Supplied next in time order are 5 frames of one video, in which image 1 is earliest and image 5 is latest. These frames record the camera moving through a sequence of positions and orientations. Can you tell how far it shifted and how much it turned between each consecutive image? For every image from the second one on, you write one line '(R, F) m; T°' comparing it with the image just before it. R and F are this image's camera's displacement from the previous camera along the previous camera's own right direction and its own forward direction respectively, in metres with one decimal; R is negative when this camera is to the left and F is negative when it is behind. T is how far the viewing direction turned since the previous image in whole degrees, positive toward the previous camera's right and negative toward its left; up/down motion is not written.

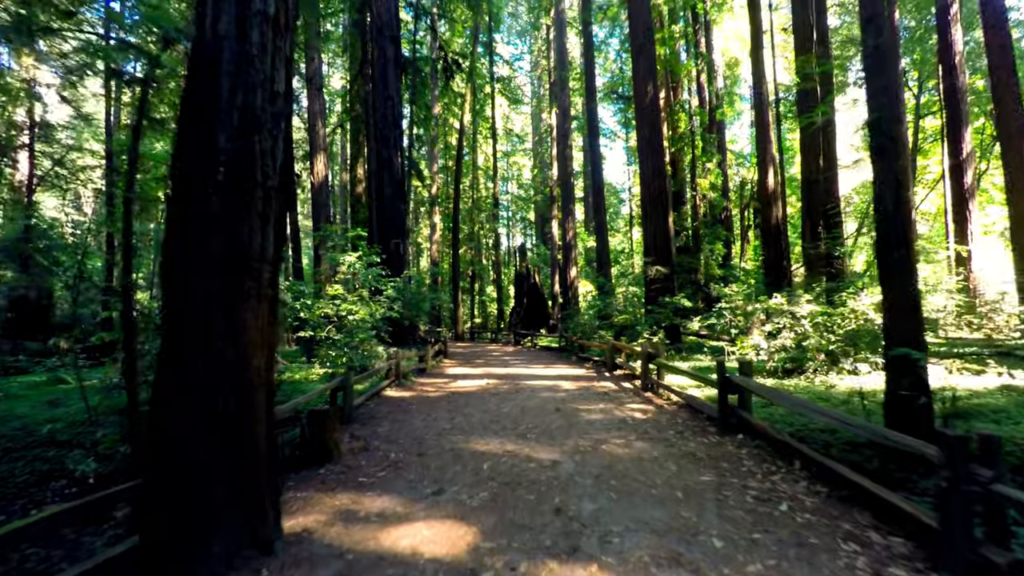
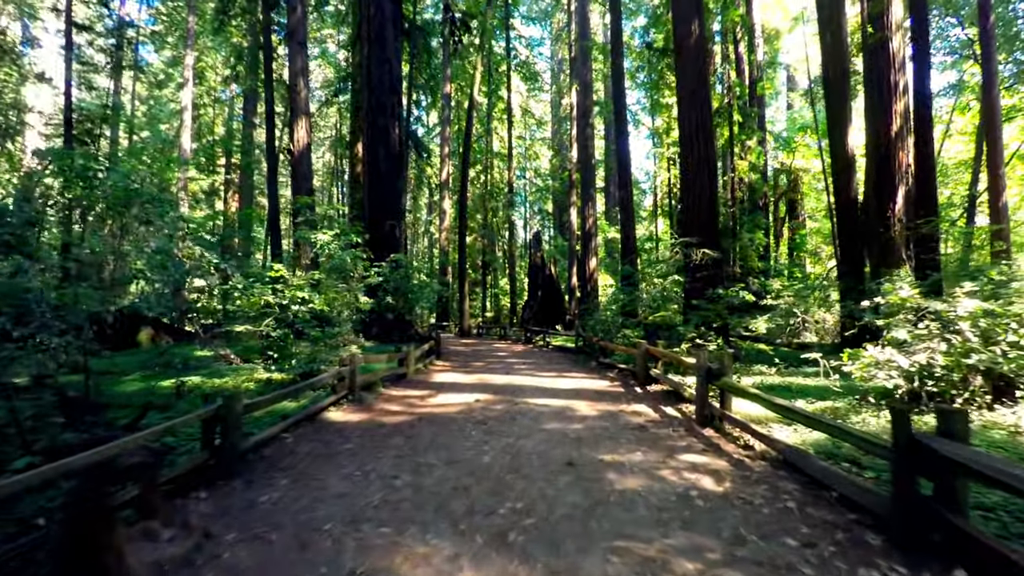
(+0.3, +3.2) m; -2°
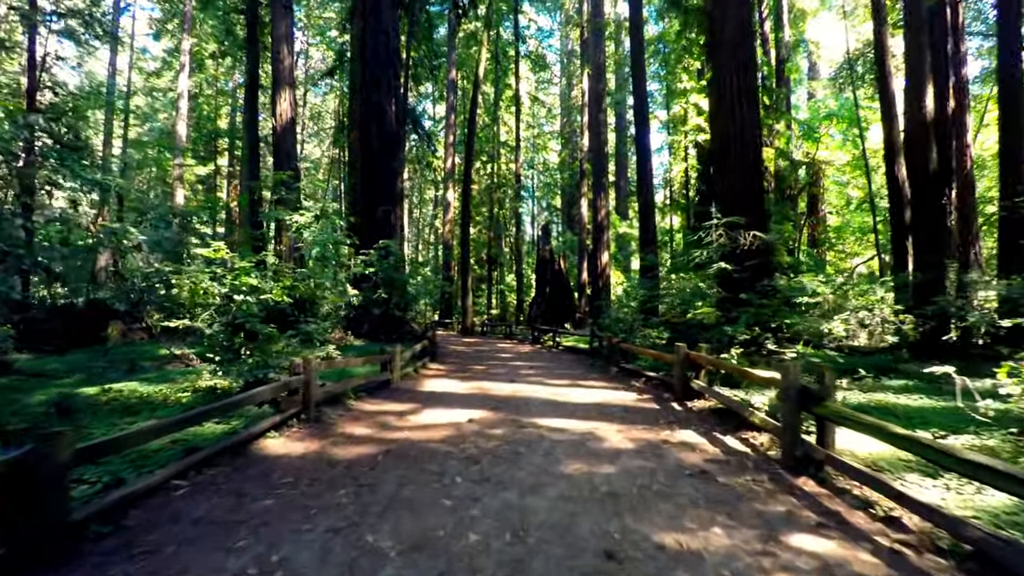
(0.0, +2.0) m; -1°
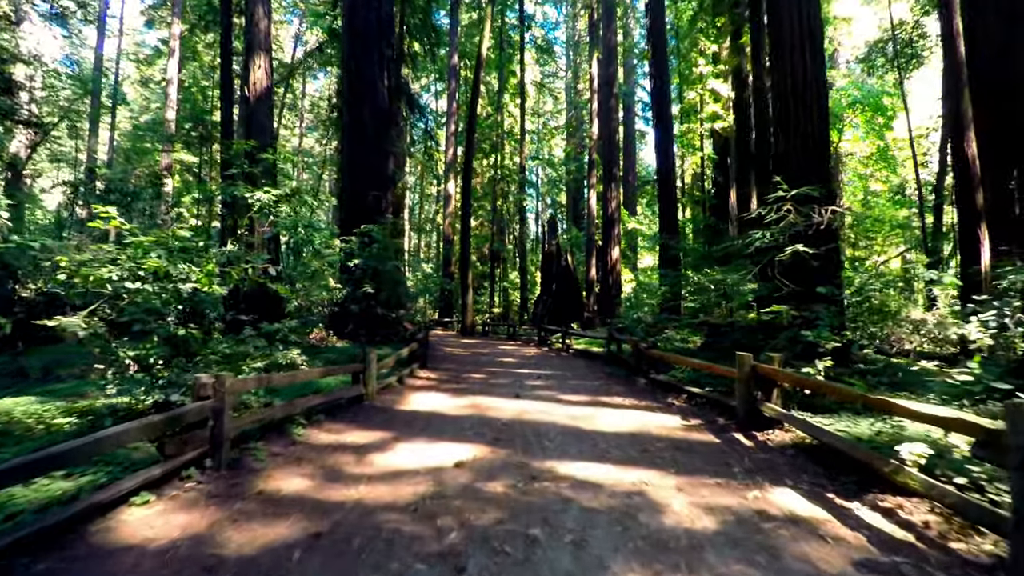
(0.0, +2.1) m; 0°
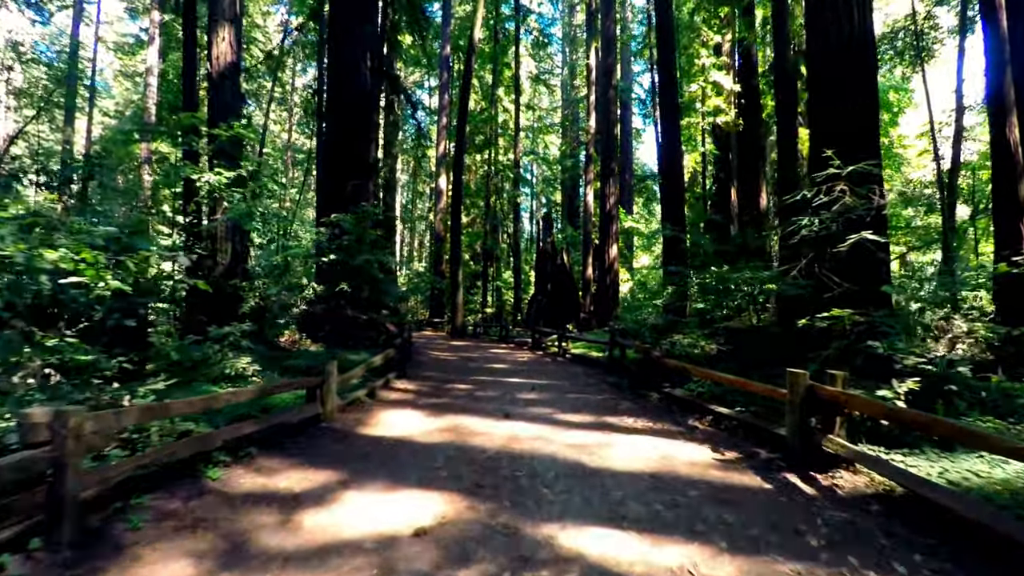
(+0.1, +1.4) m; +1°
